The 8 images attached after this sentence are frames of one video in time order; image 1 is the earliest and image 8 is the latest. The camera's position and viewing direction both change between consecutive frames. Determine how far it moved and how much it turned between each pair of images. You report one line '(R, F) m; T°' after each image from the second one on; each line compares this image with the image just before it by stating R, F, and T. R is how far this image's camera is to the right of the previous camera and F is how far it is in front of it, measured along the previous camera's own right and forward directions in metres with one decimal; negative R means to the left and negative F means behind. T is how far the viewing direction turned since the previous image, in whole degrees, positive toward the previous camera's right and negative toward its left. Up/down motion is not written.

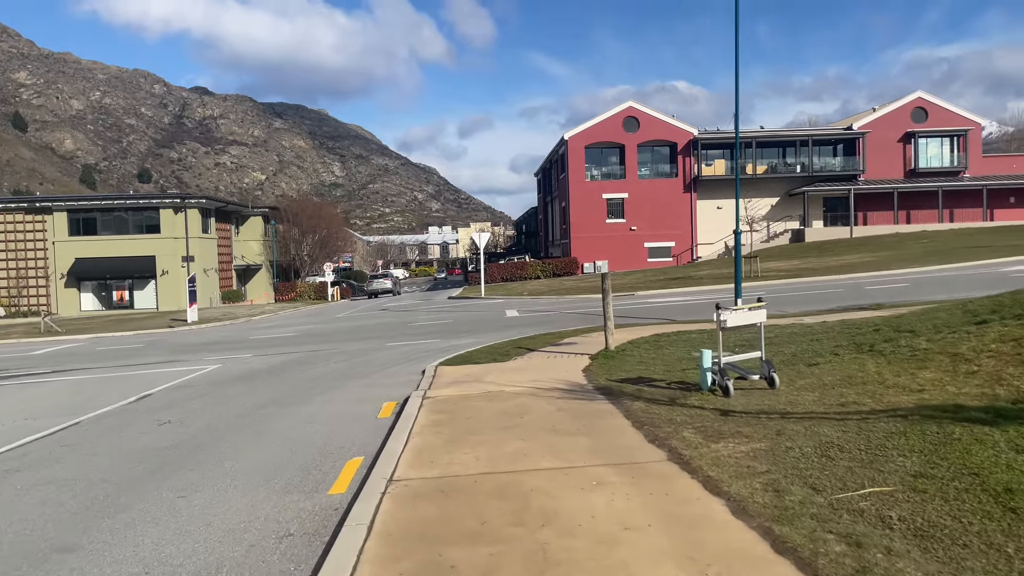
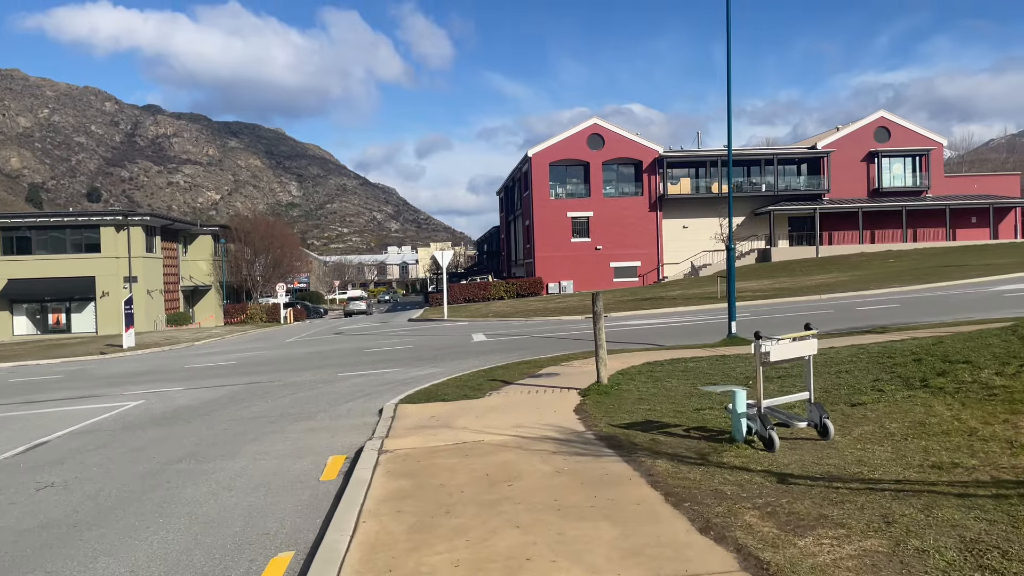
(-0.2, +1.9) m; +3°
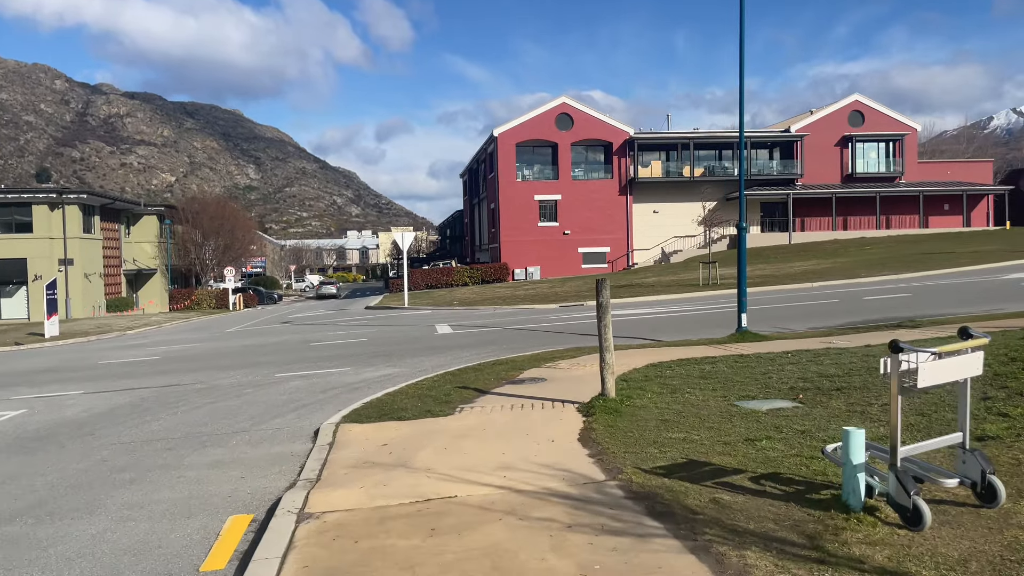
(-0.2, +2.5) m; +3°
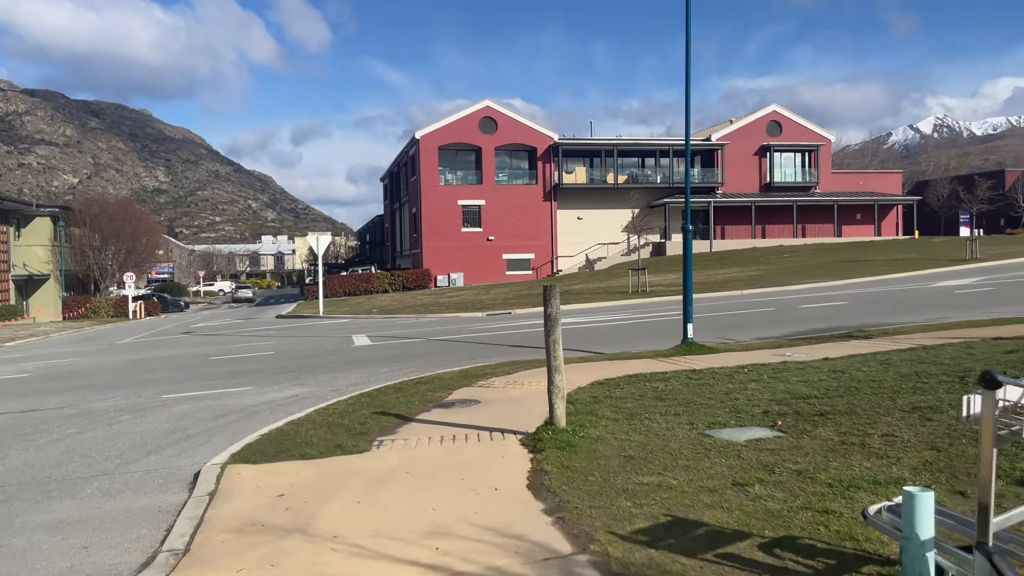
(-0.1, +1.3) m; +6°
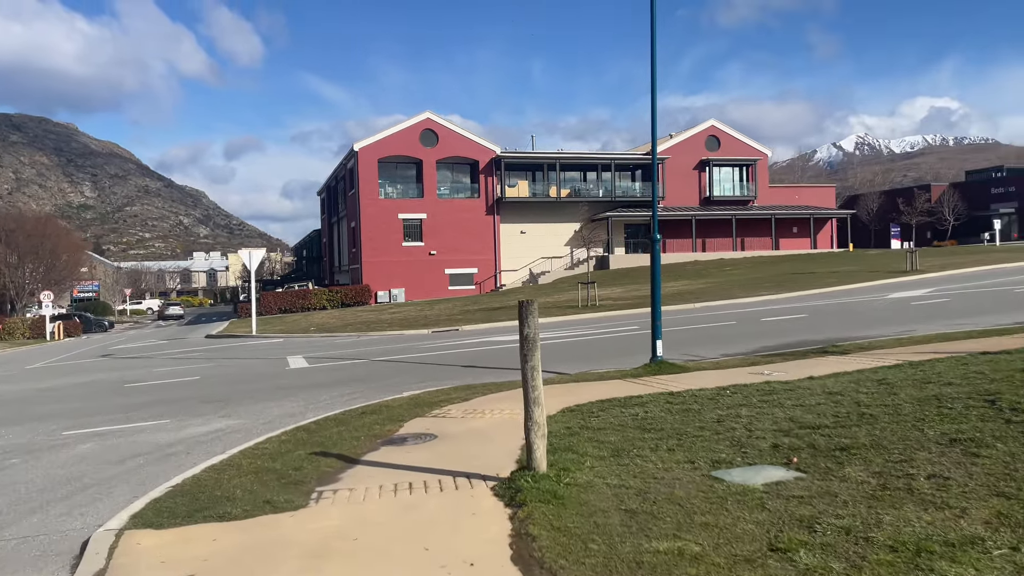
(-0.2, +1.1) m; +4°
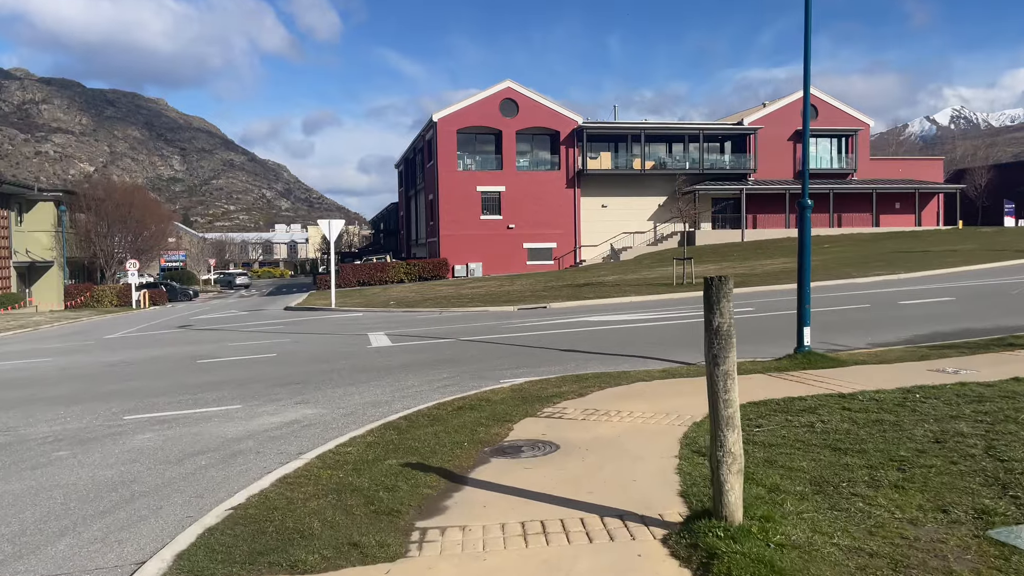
(-0.5, +1.6) m; -5°
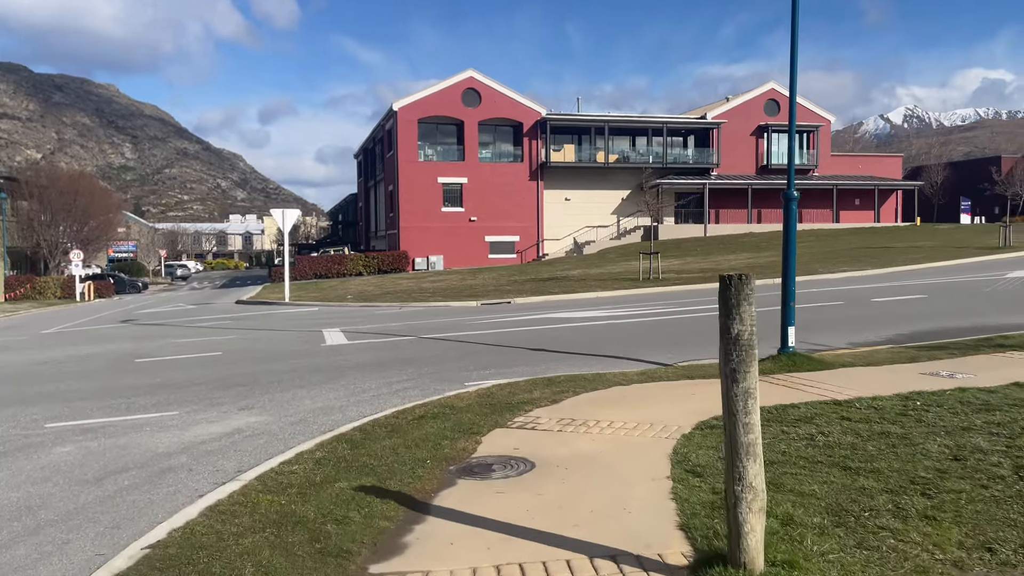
(-0.1, +0.7) m; +3°
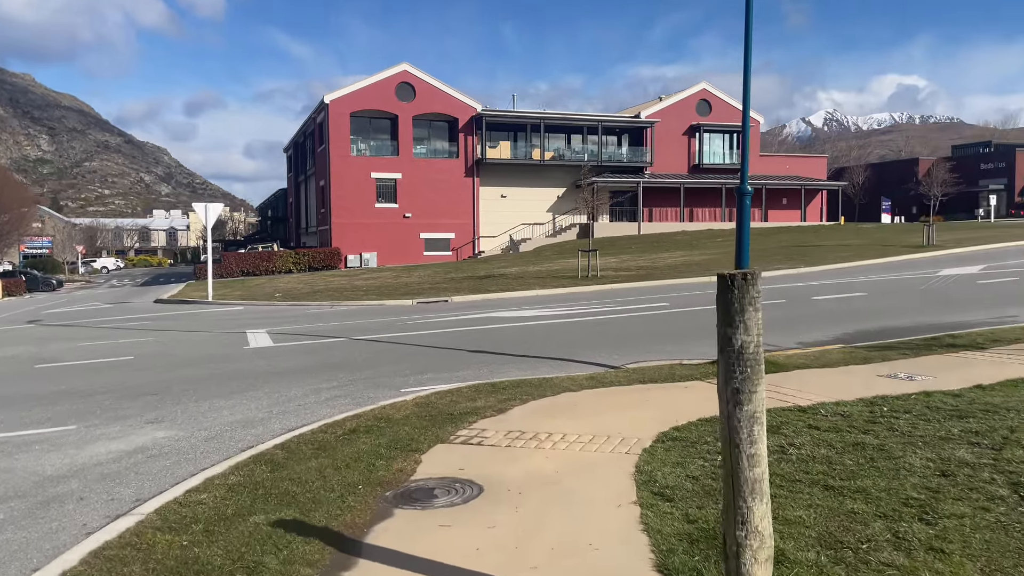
(-0.1, +0.6) m; +5°
